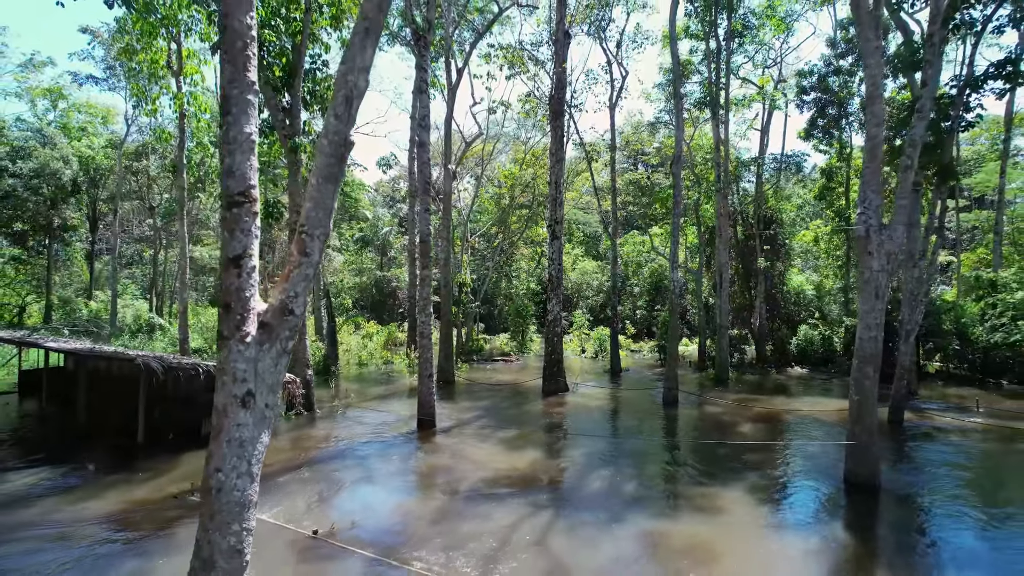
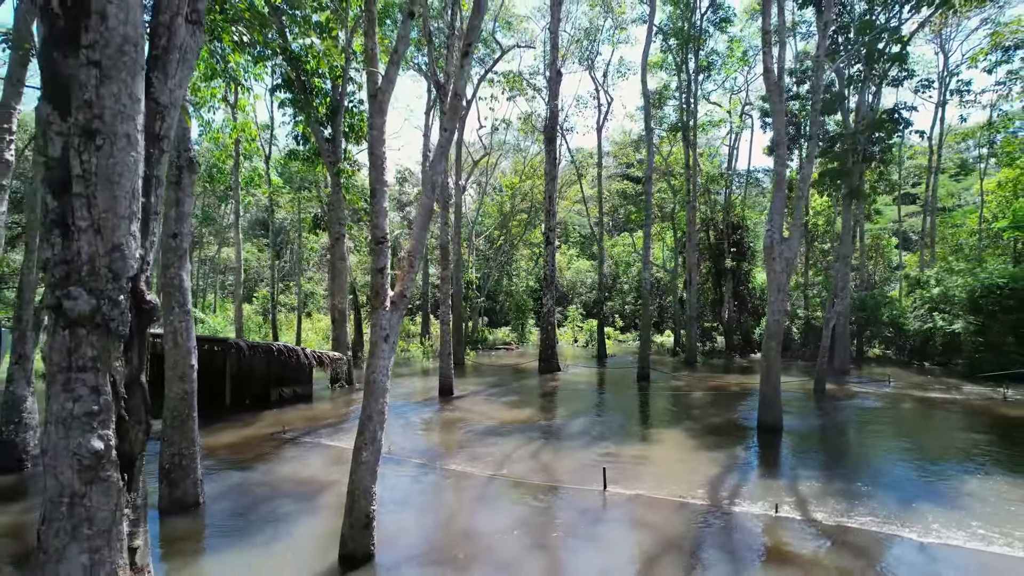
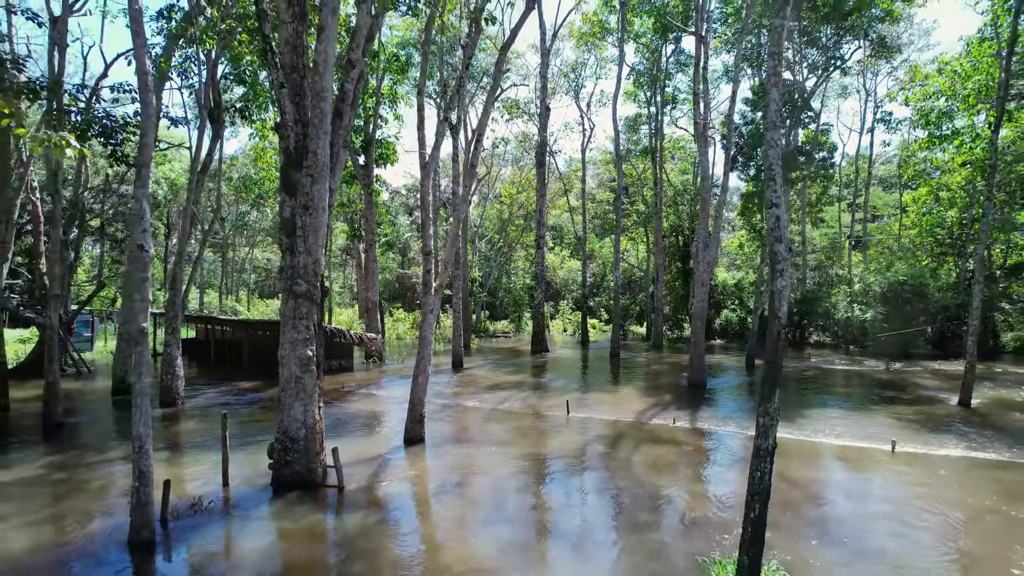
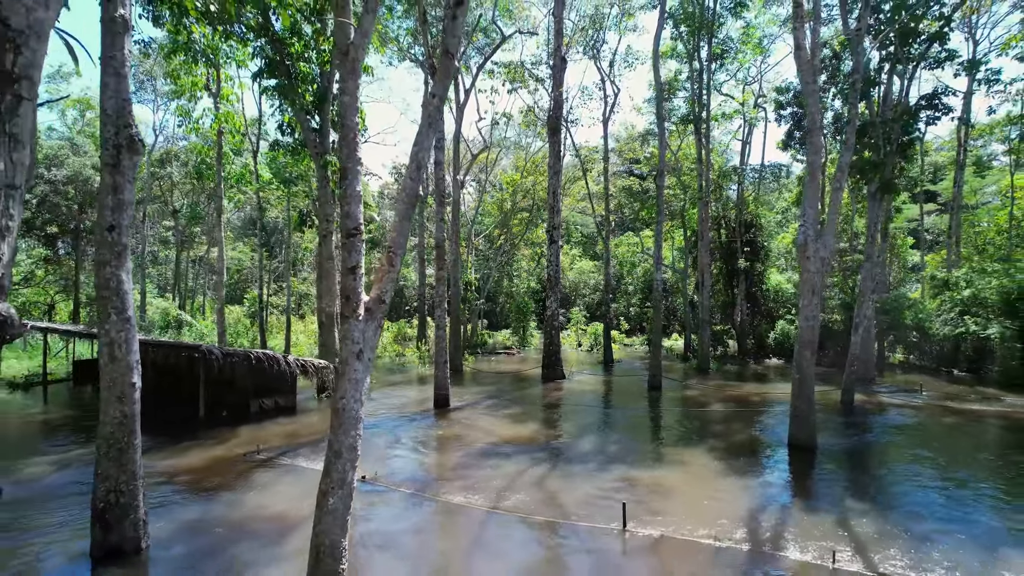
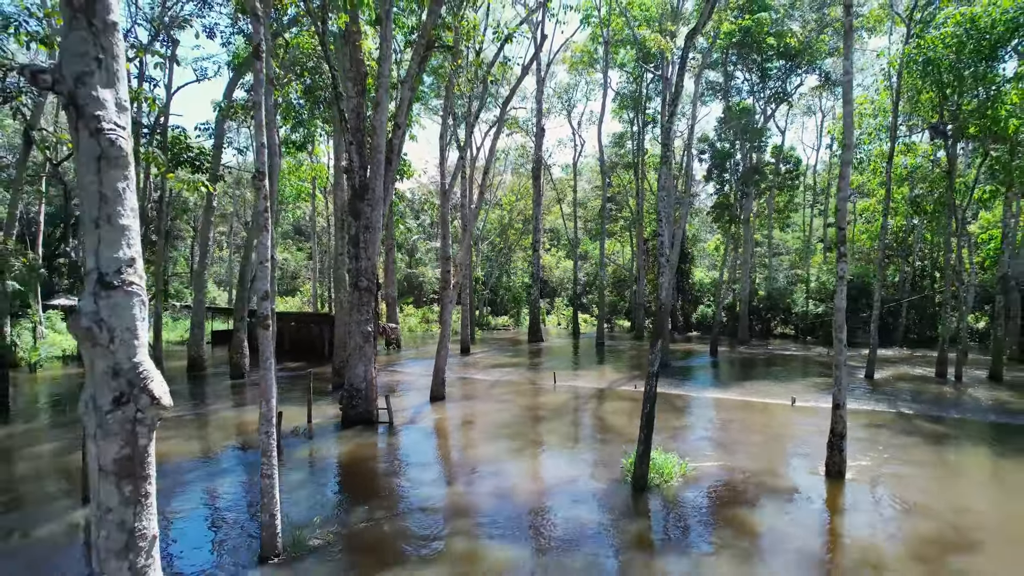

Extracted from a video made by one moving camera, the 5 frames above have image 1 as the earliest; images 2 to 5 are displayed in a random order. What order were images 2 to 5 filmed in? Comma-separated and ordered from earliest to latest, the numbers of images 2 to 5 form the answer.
4, 2, 3, 5
